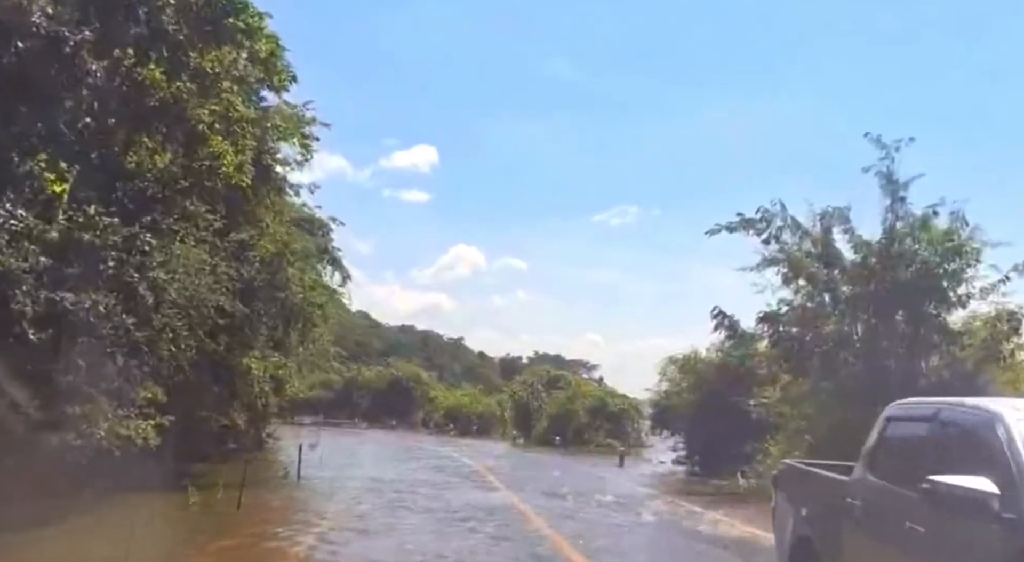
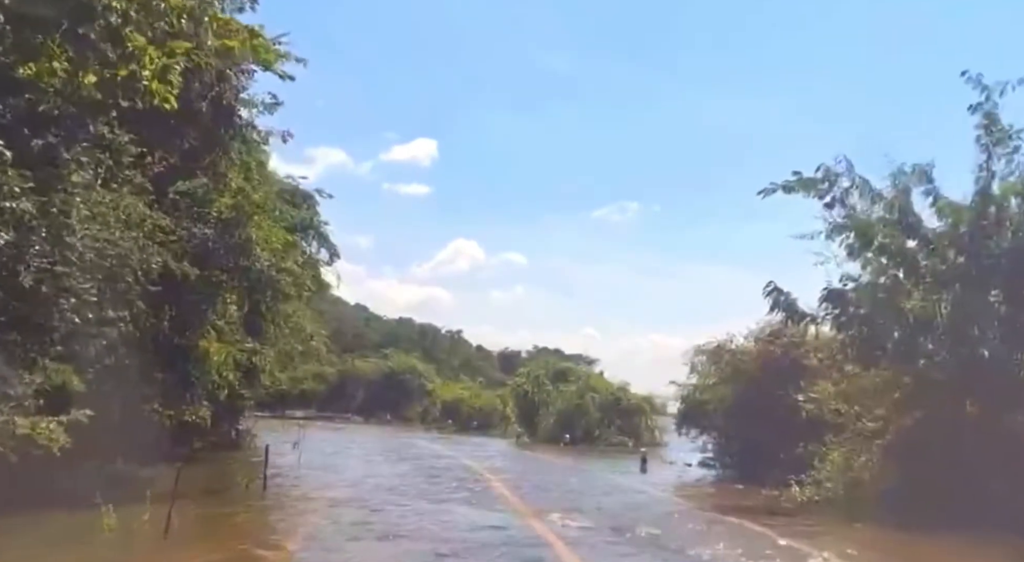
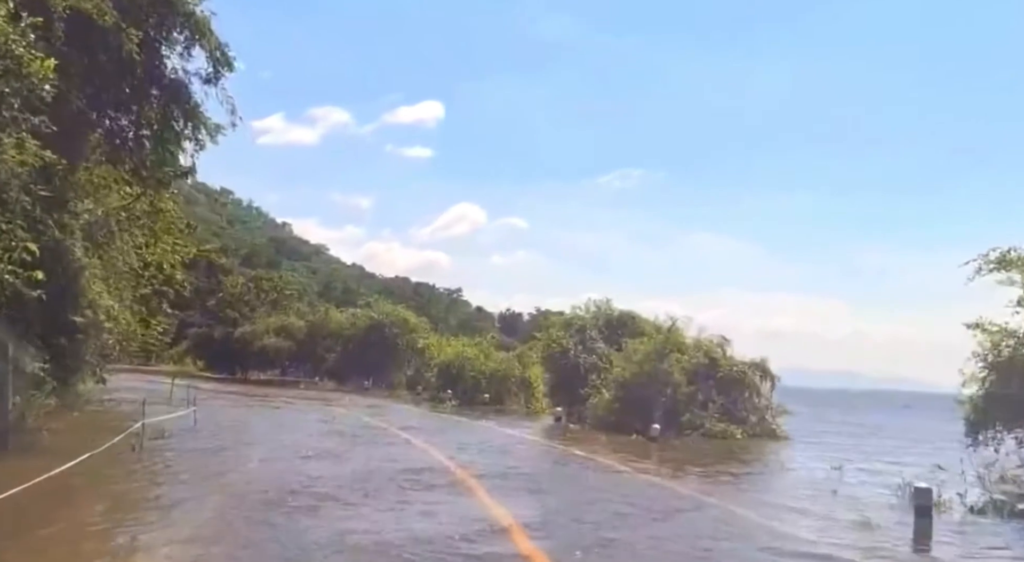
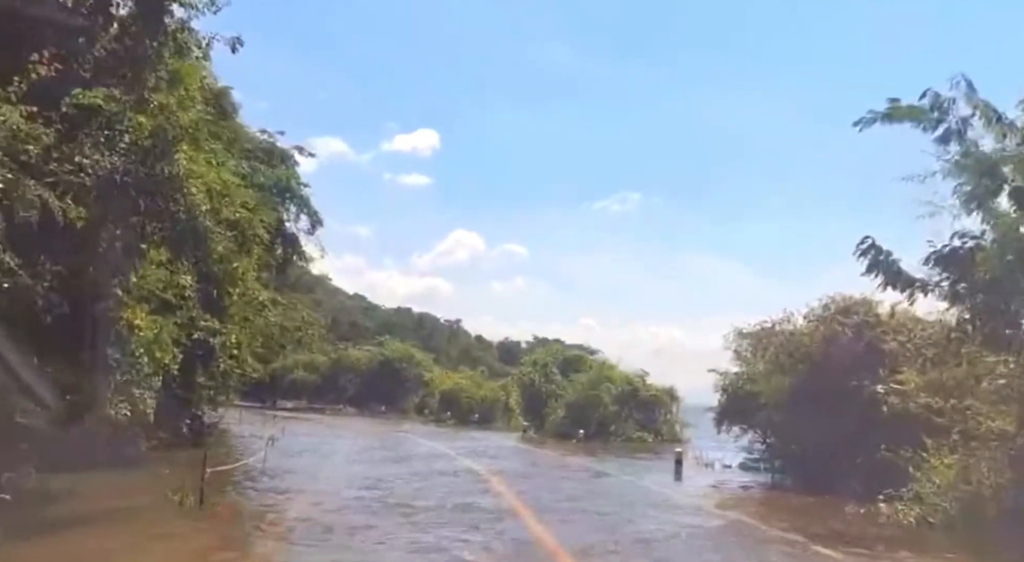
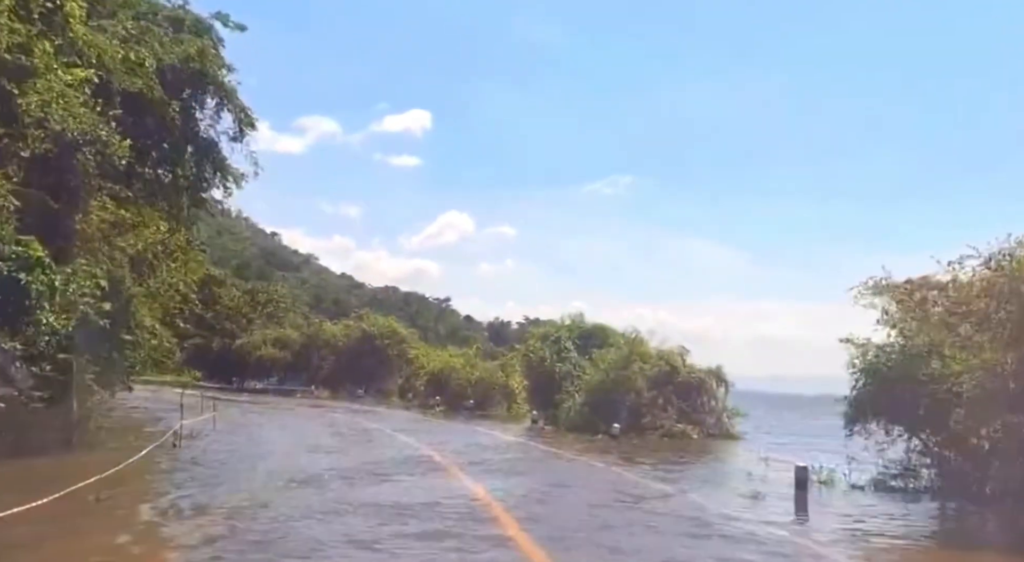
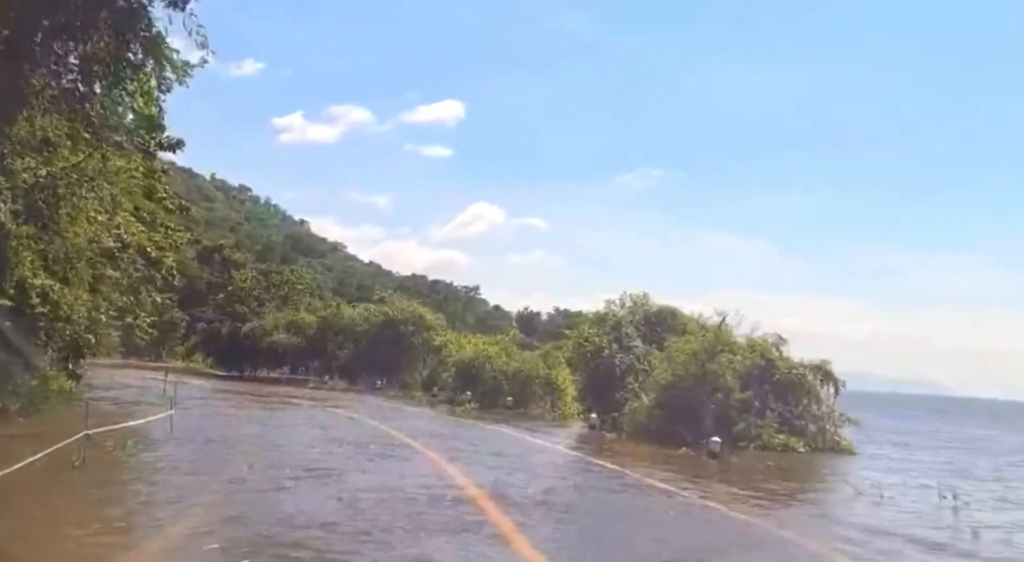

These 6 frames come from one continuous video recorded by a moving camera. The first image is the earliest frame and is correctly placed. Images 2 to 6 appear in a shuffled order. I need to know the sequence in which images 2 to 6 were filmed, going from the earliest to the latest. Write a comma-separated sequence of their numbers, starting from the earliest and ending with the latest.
2, 4, 5, 3, 6
